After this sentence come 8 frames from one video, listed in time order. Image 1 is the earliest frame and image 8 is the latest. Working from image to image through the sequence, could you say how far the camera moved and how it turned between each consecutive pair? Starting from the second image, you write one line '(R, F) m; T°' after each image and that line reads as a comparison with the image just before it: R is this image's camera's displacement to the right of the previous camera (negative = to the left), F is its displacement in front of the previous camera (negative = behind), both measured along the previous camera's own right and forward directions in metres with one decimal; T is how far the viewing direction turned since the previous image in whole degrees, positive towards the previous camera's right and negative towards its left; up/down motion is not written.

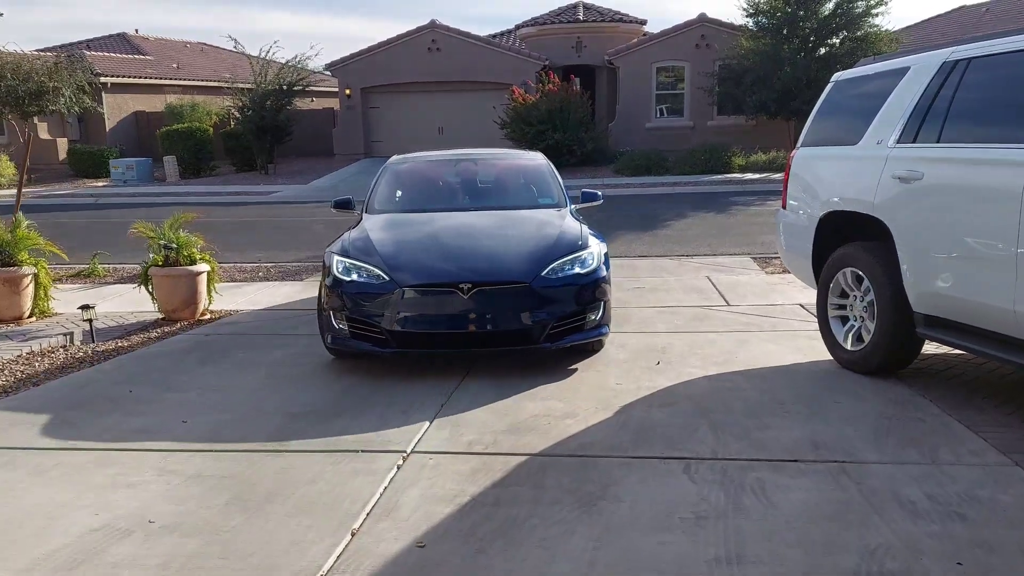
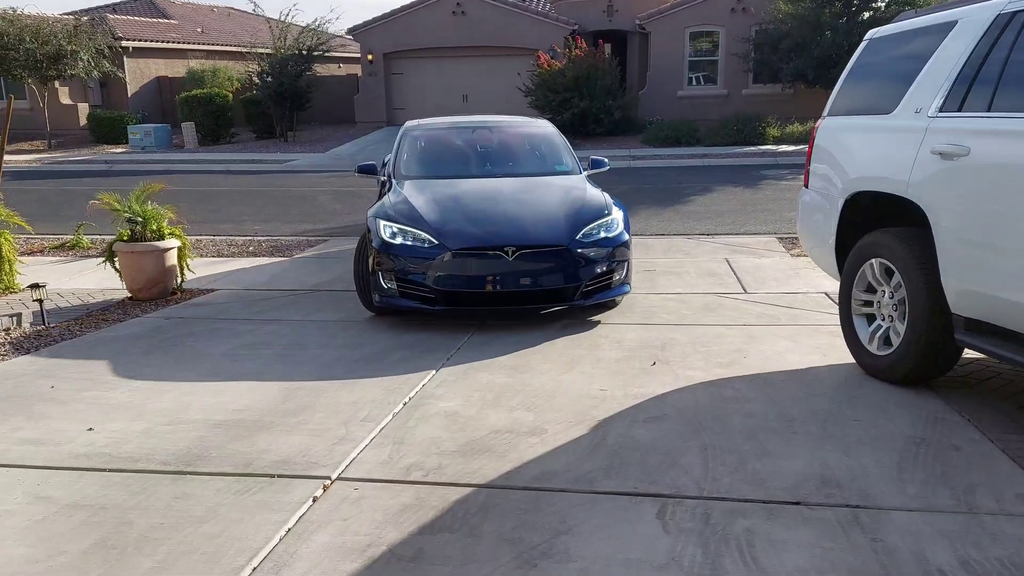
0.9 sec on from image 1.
(+0.4, +0.7) m; -2°
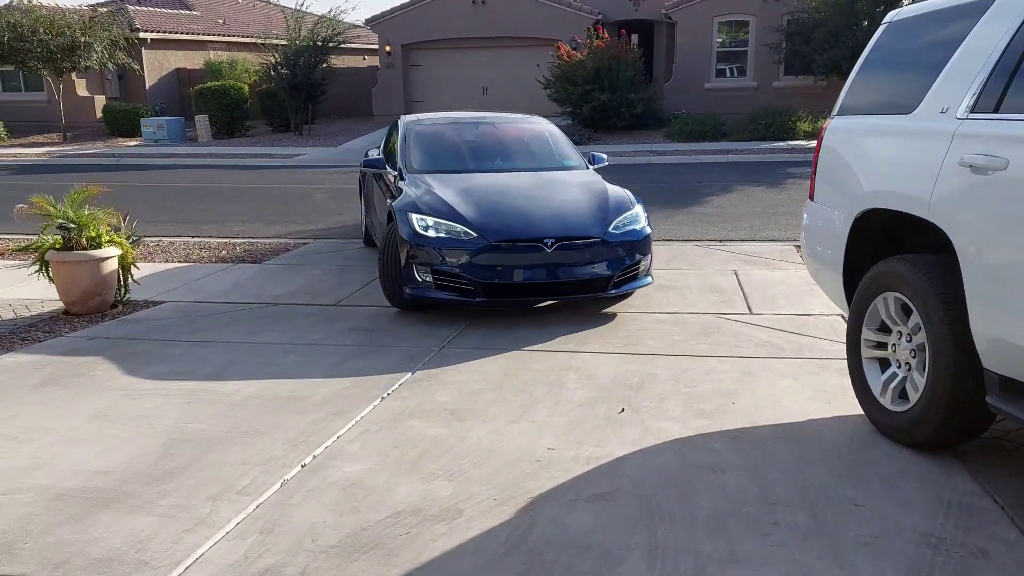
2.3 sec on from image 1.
(+0.5, +0.9) m; -2°
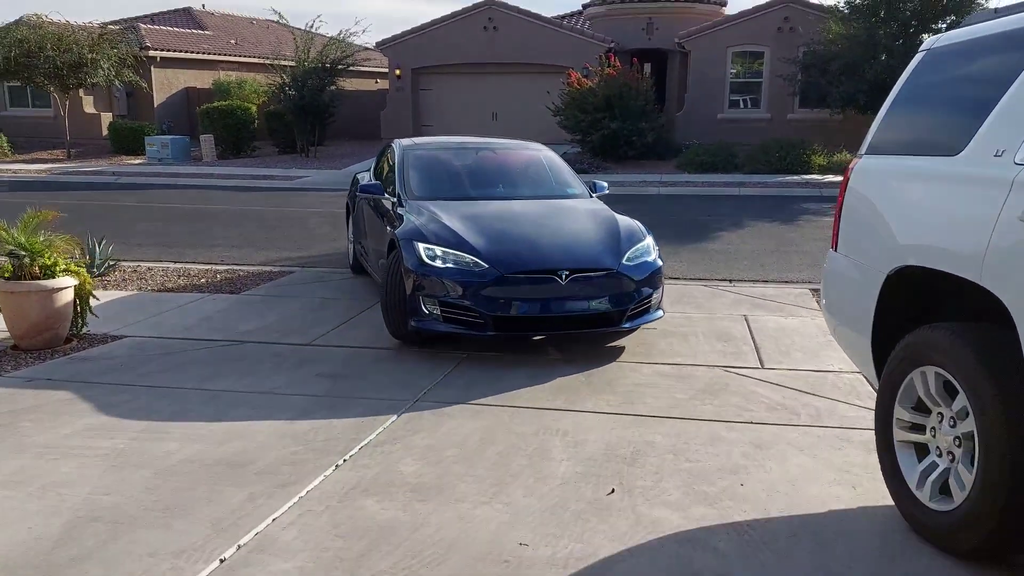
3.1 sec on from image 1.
(+0.2, +0.6) m; -1°
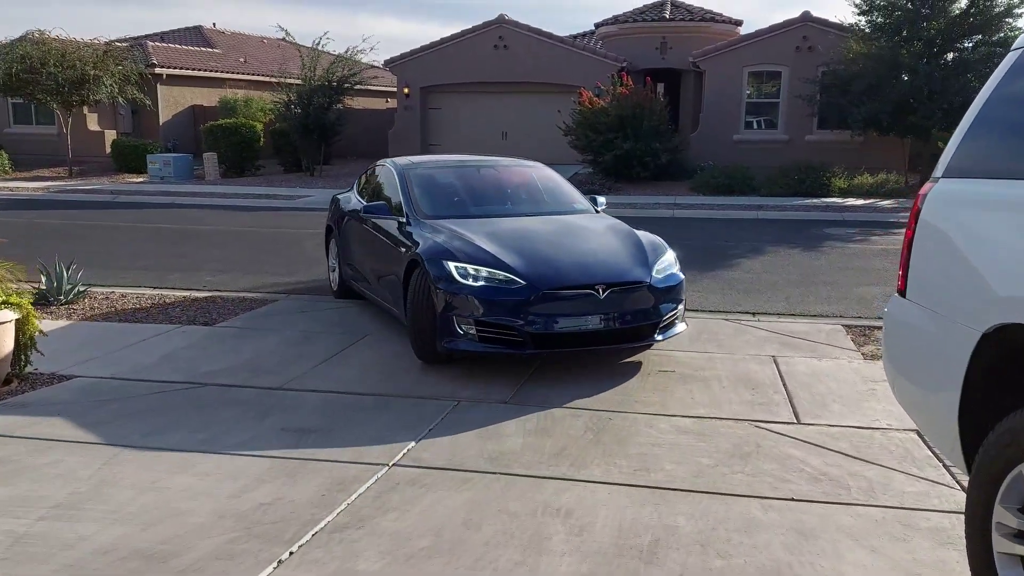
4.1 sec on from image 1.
(+0.1, +0.8) m; -1°
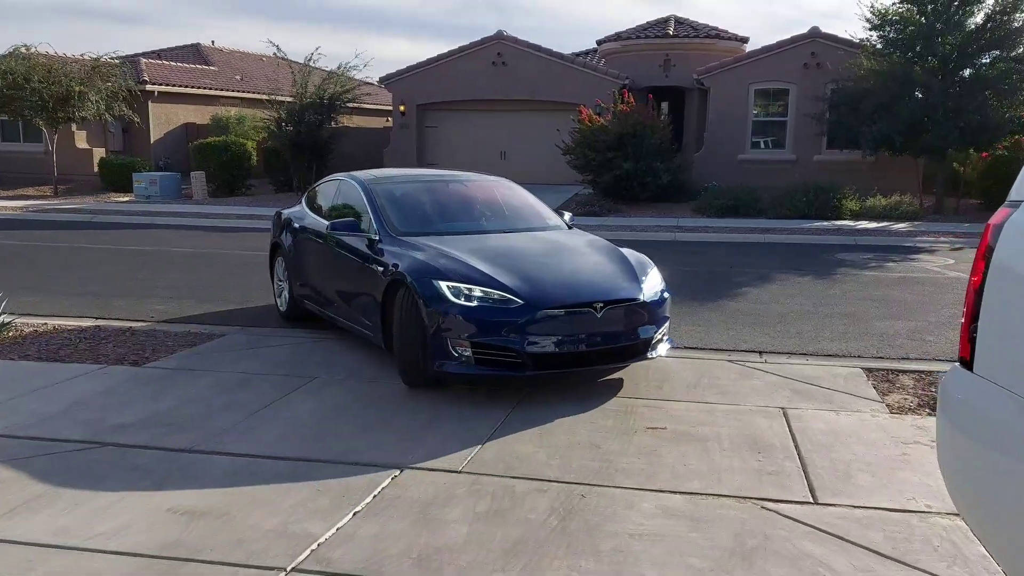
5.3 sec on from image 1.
(+0.3, +1.0) m; -1°
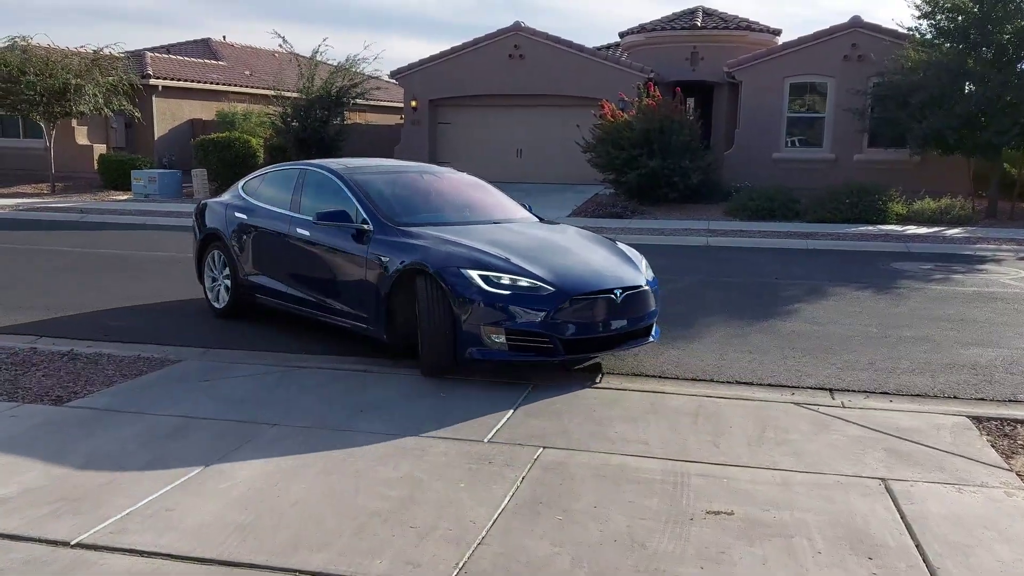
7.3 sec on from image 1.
(0.0, +1.5) m; -1°
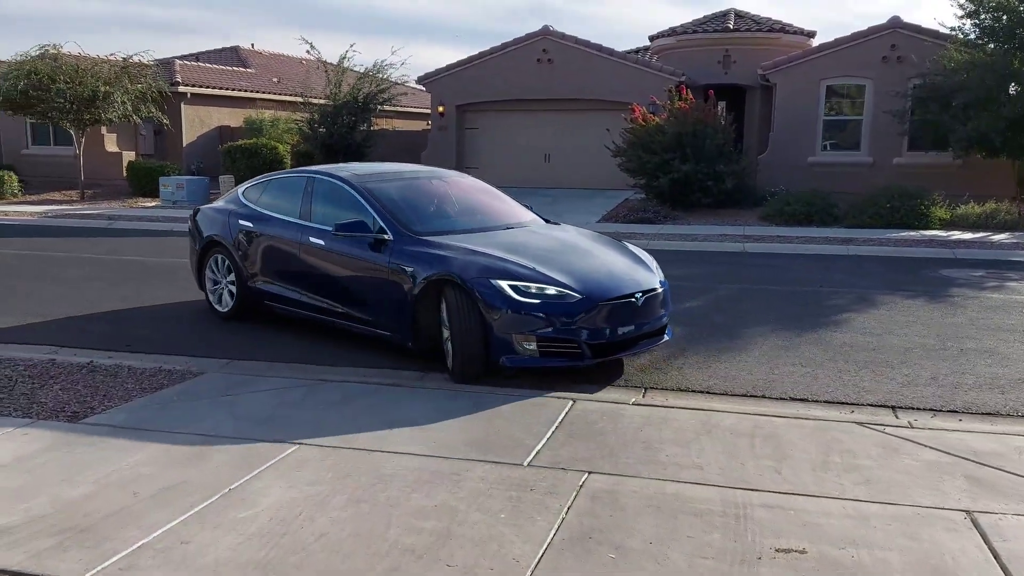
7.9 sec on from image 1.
(-0.1, +0.4) m; -2°
